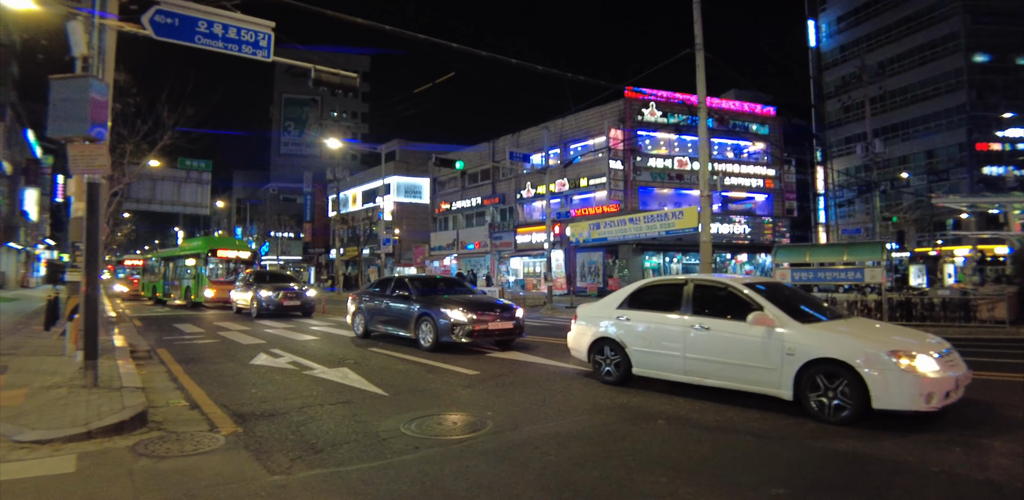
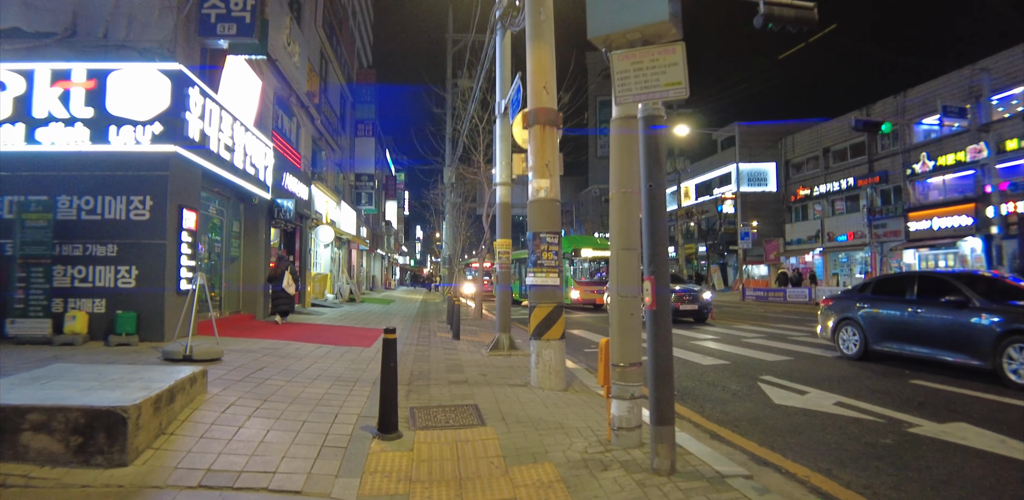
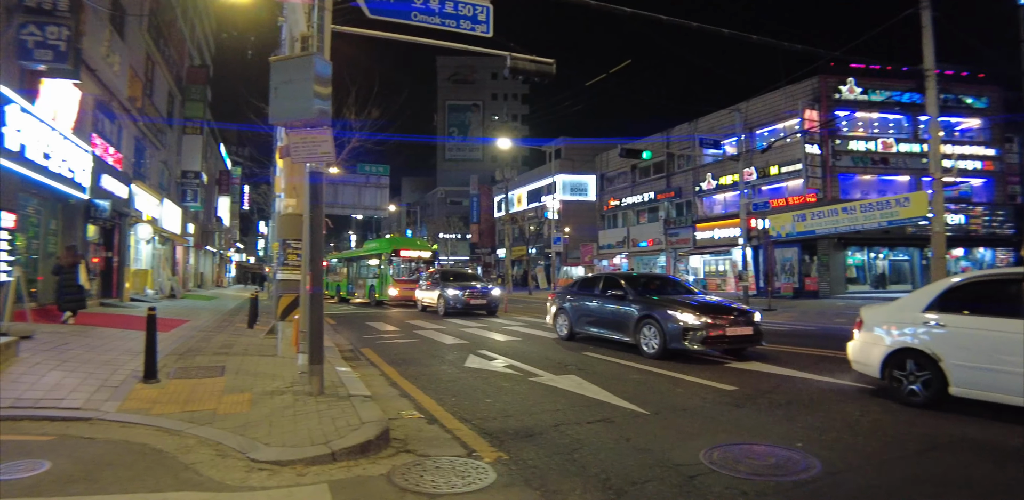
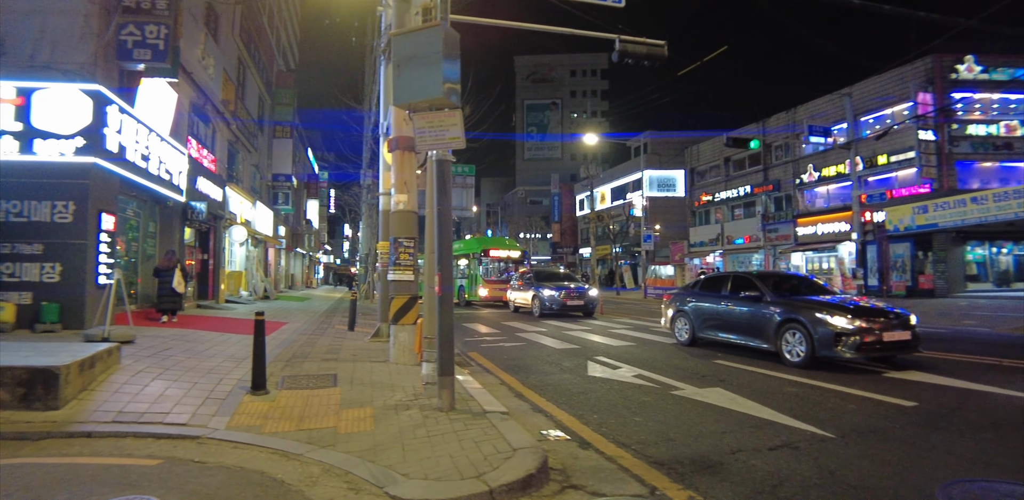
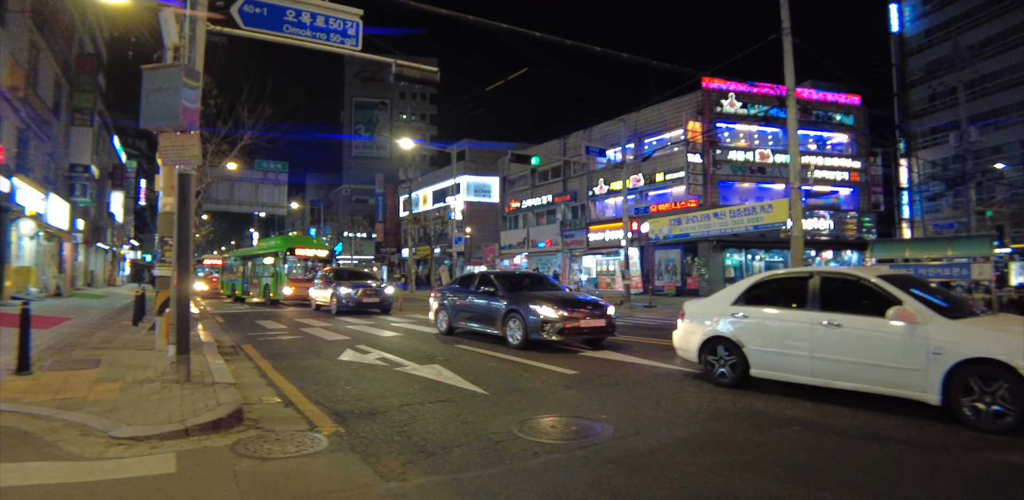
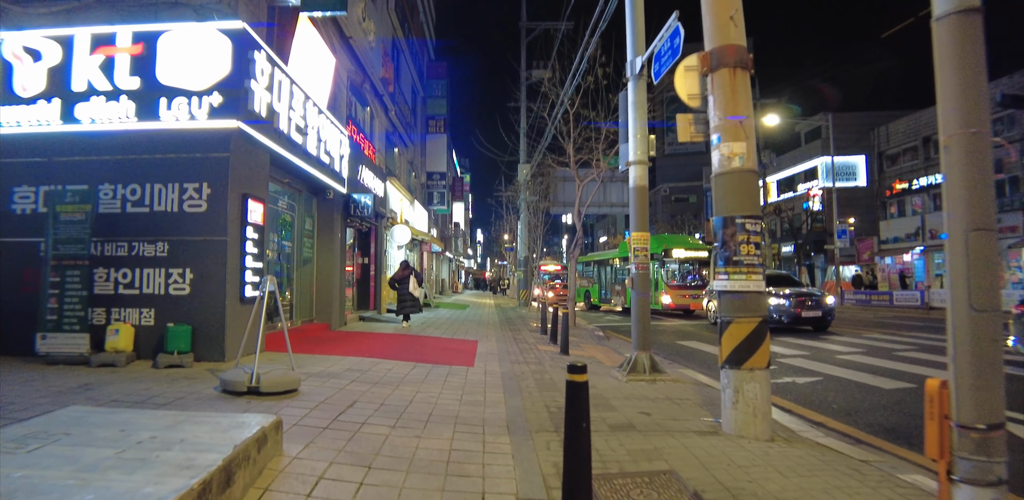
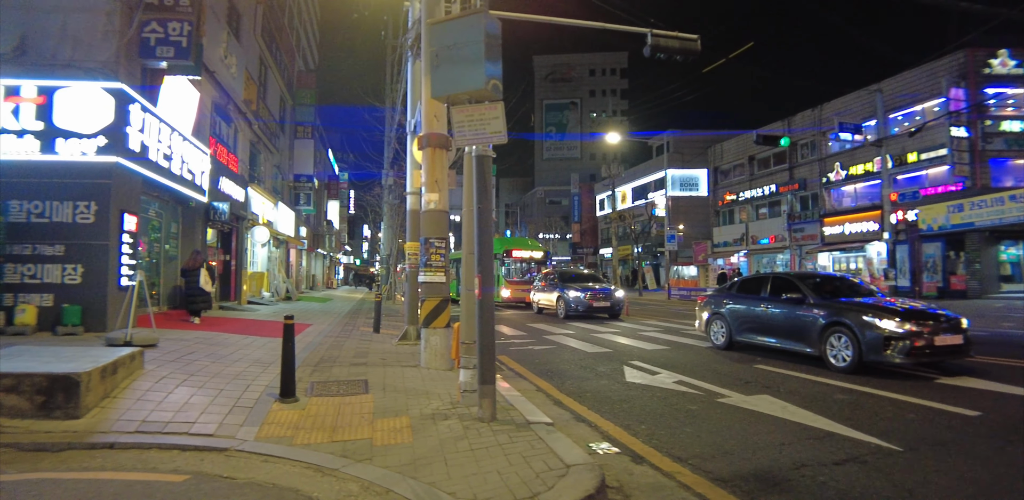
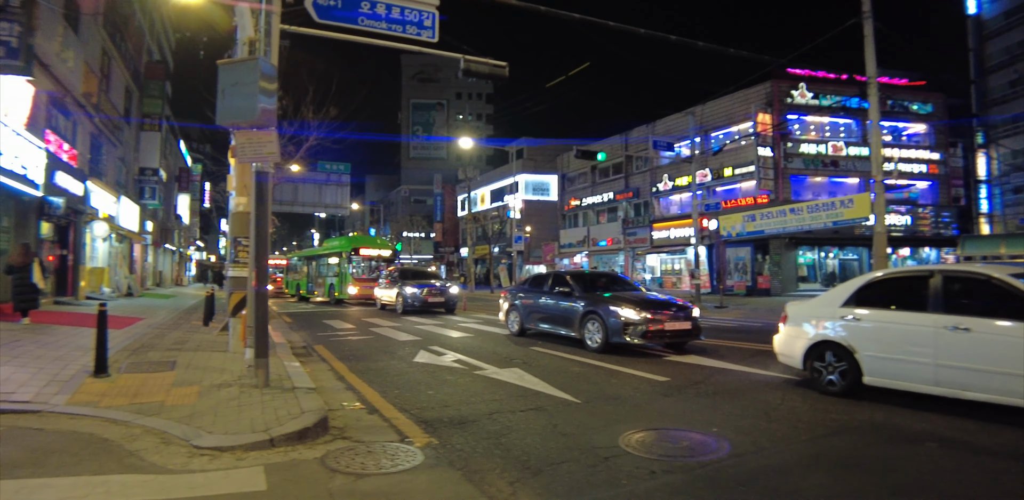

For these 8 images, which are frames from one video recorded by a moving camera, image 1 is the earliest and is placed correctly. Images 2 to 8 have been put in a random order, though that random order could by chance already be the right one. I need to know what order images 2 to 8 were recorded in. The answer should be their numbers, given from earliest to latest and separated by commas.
5, 8, 3, 4, 7, 2, 6
